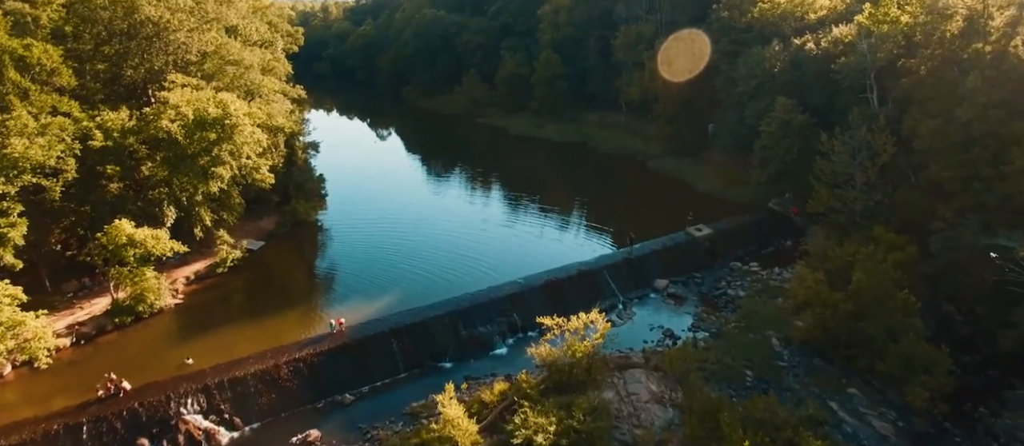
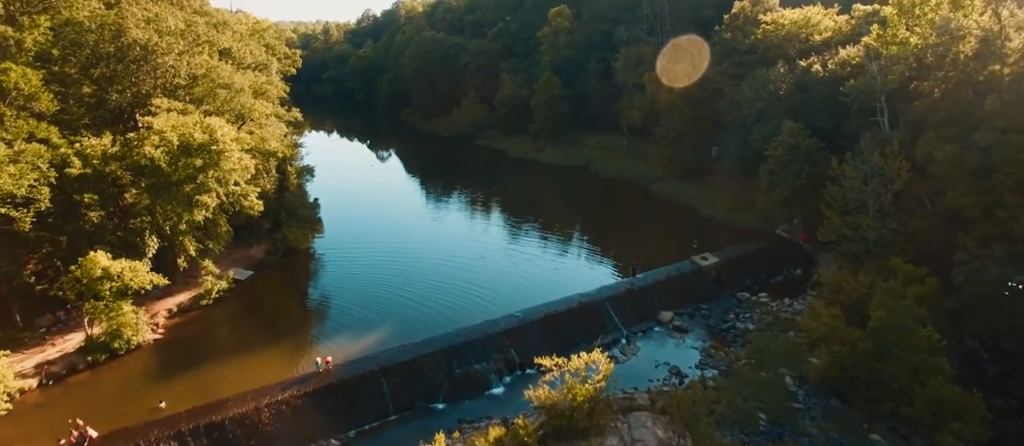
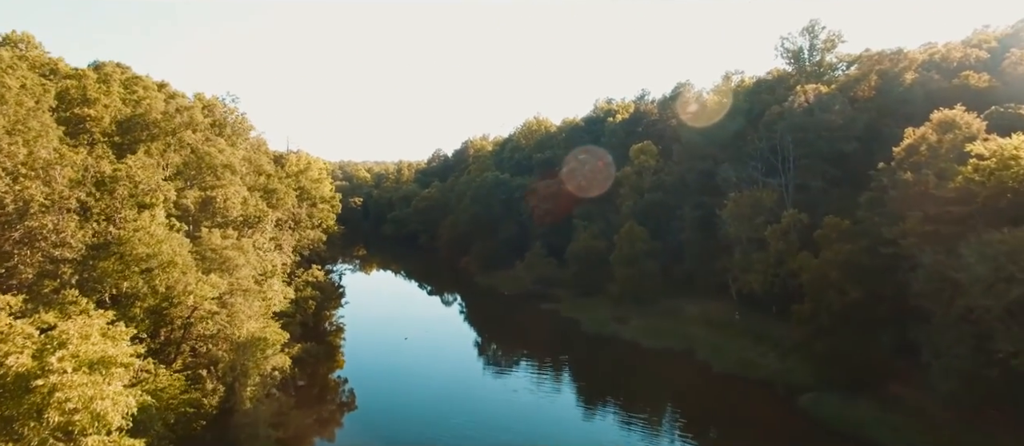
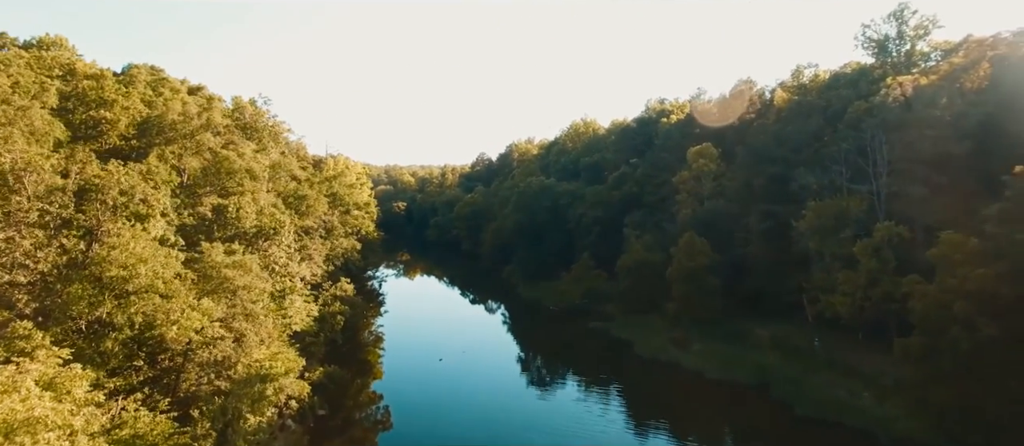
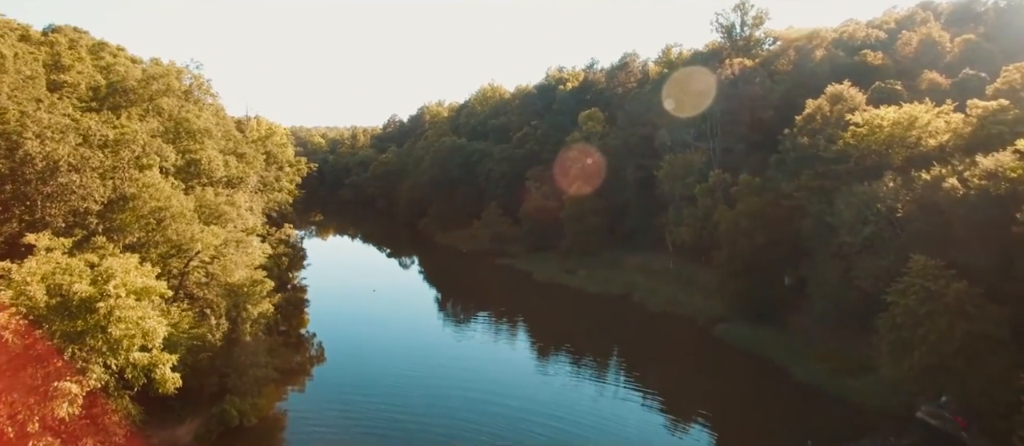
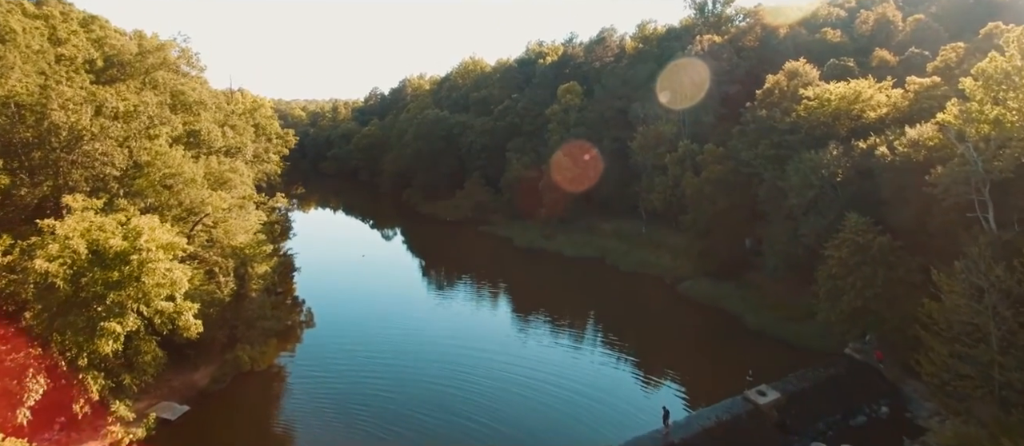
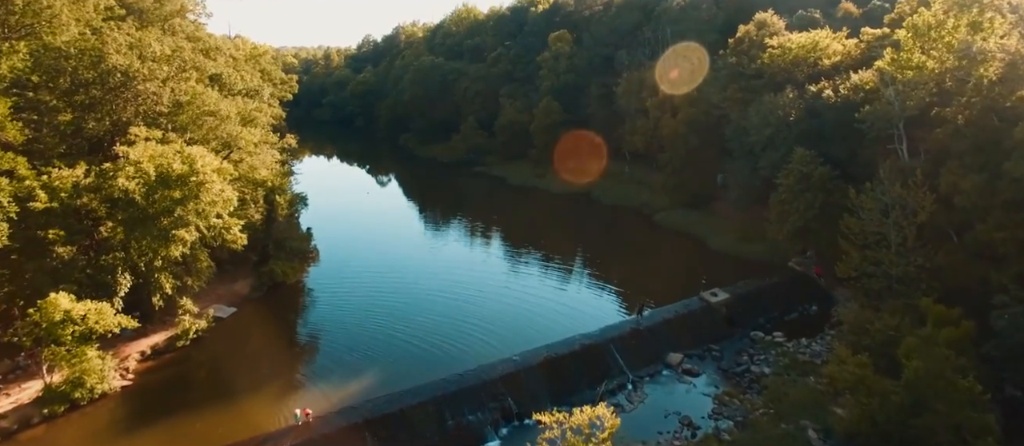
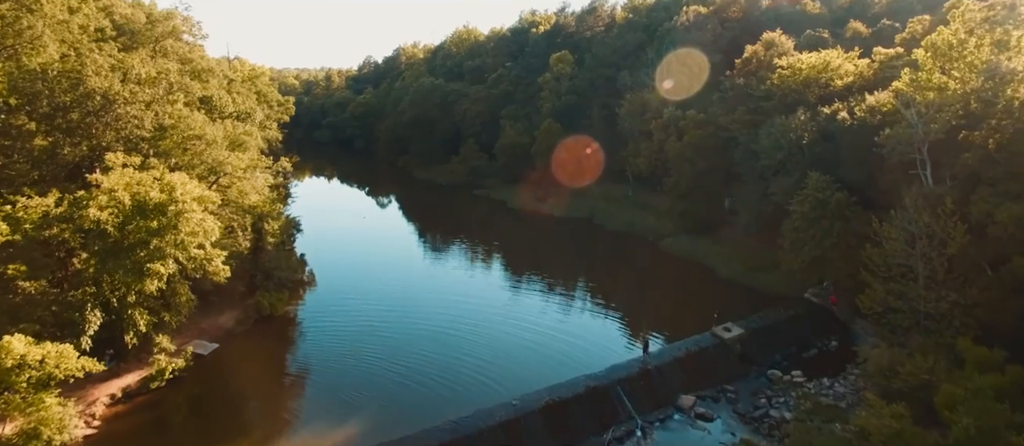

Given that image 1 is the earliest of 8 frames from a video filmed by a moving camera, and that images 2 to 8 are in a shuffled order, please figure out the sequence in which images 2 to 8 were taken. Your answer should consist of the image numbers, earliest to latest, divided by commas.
2, 7, 8, 6, 5, 3, 4
